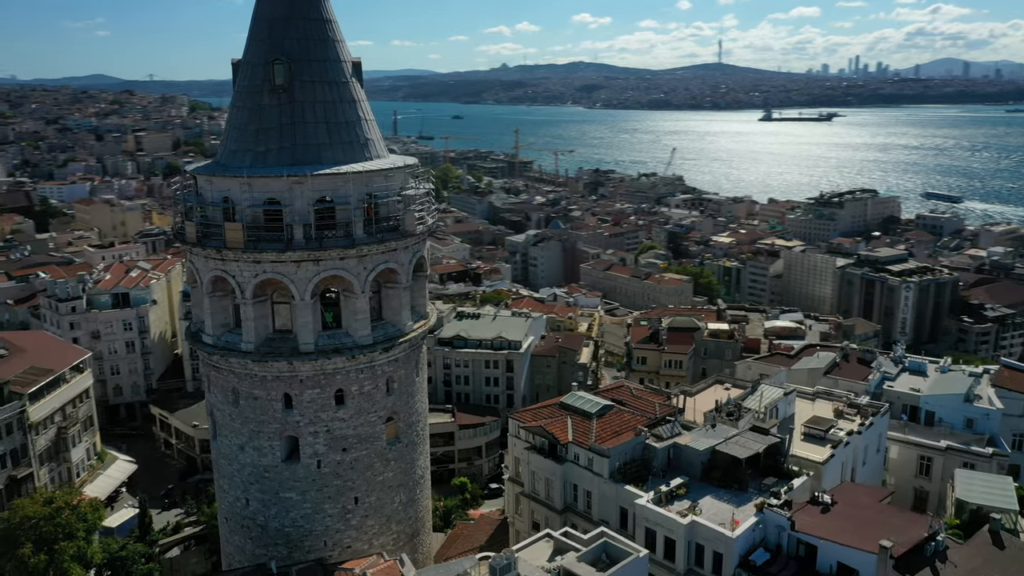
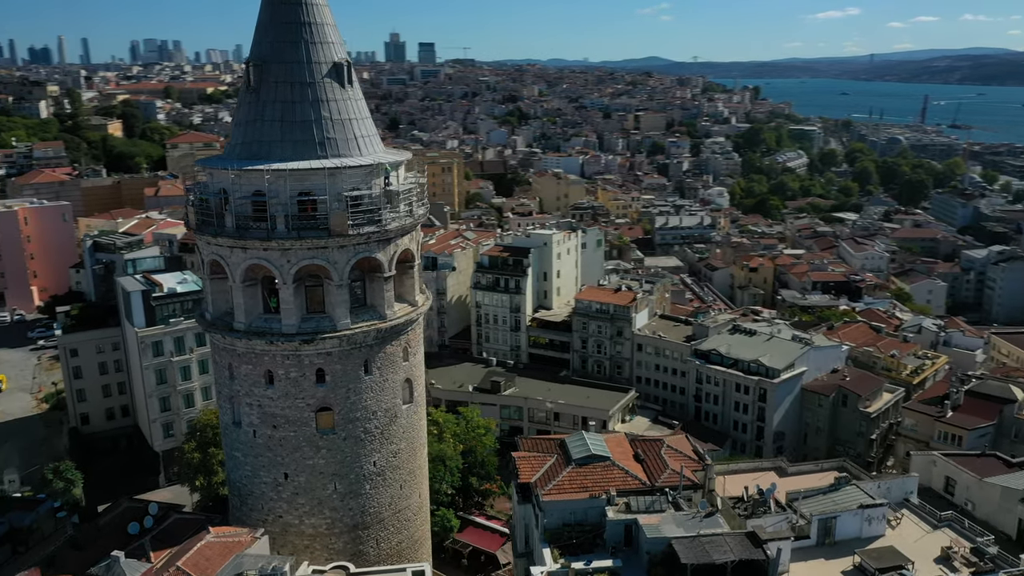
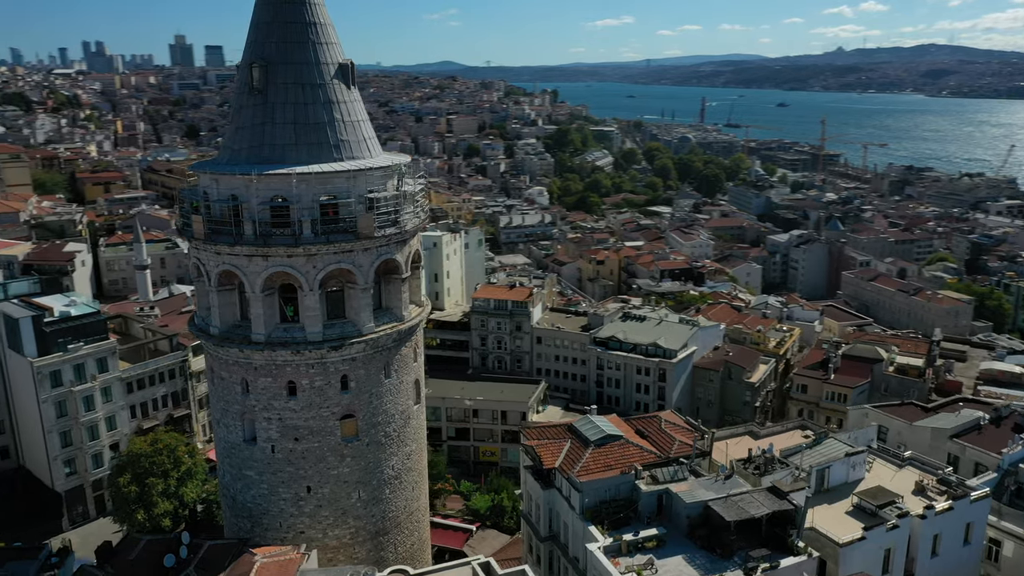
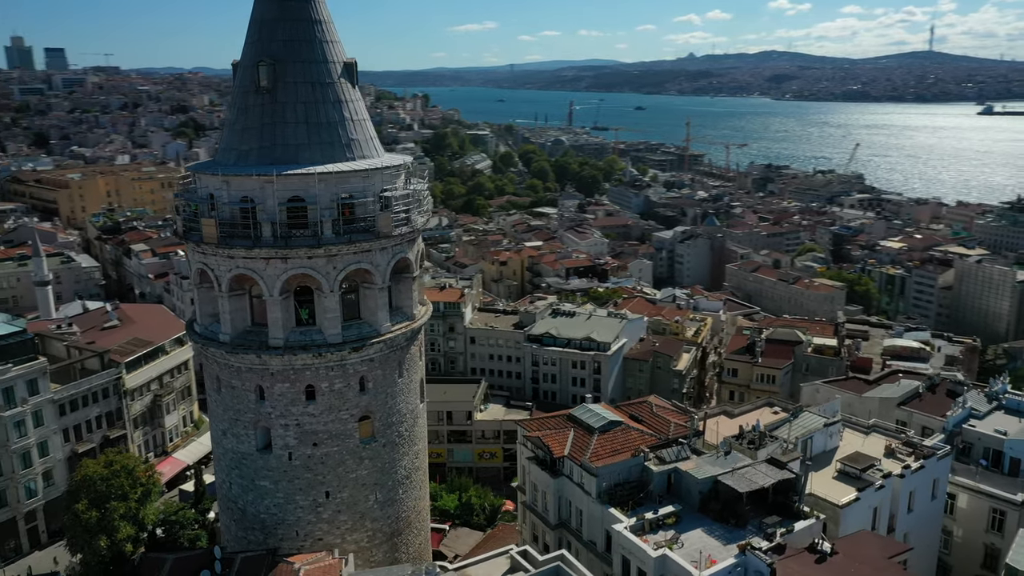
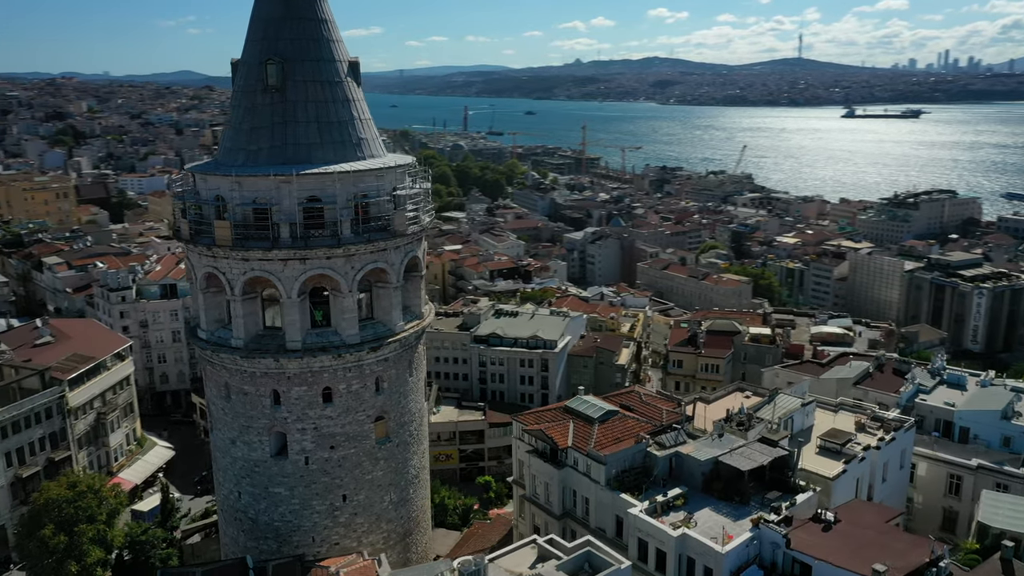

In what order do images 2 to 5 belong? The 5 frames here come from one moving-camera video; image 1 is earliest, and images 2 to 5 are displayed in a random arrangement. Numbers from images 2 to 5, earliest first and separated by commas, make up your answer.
5, 4, 3, 2
